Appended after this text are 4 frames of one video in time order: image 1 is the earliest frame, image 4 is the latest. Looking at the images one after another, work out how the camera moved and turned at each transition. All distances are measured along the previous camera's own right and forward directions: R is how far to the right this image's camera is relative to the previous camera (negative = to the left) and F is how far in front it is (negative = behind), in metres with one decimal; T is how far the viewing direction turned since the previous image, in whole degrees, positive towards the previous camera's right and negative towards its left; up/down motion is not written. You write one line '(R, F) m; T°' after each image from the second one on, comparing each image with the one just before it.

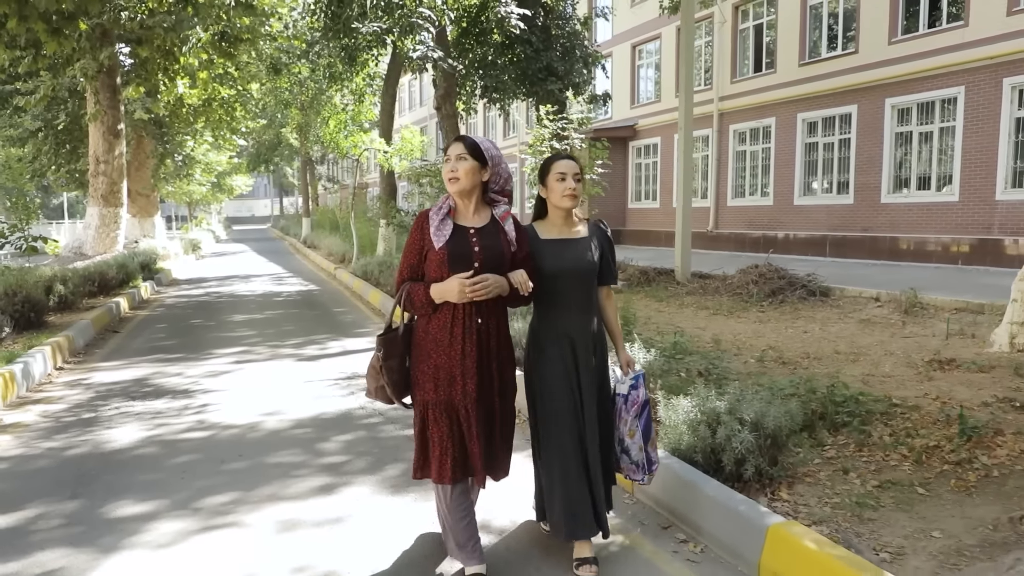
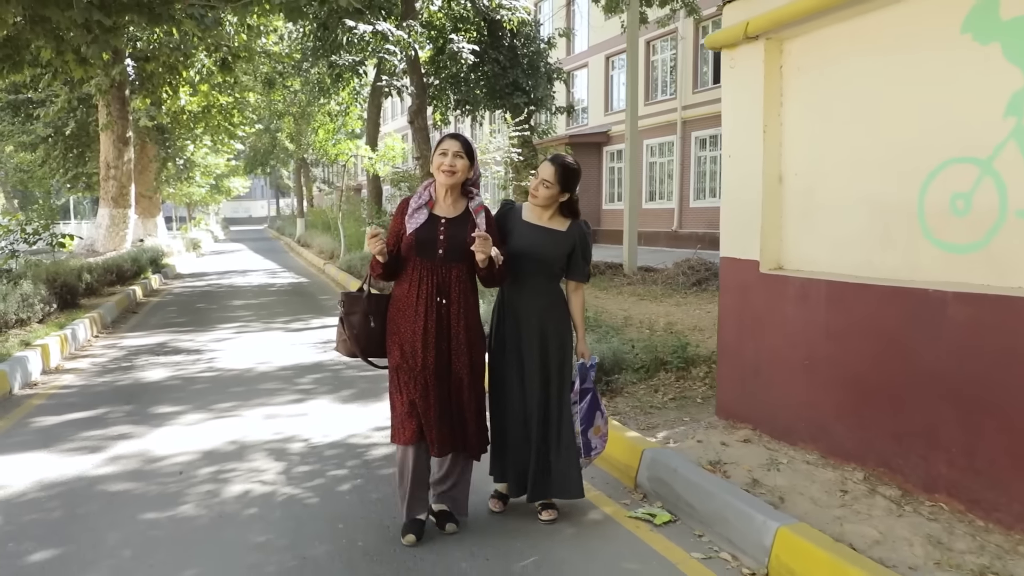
(+0.5, -1.9) m; 0°
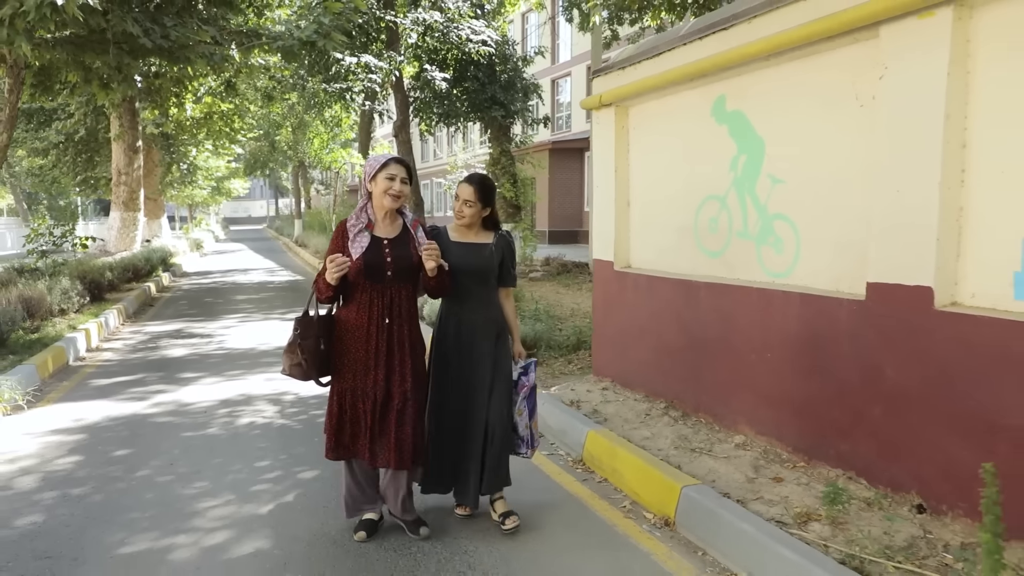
(+0.4, -1.7) m; 0°
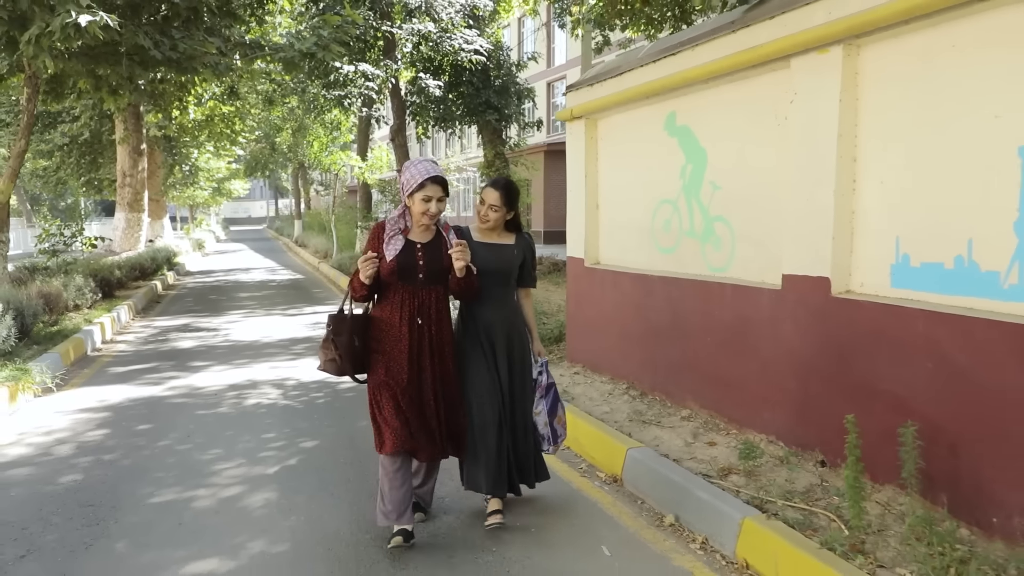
(+0.1, -0.6) m; 0°
